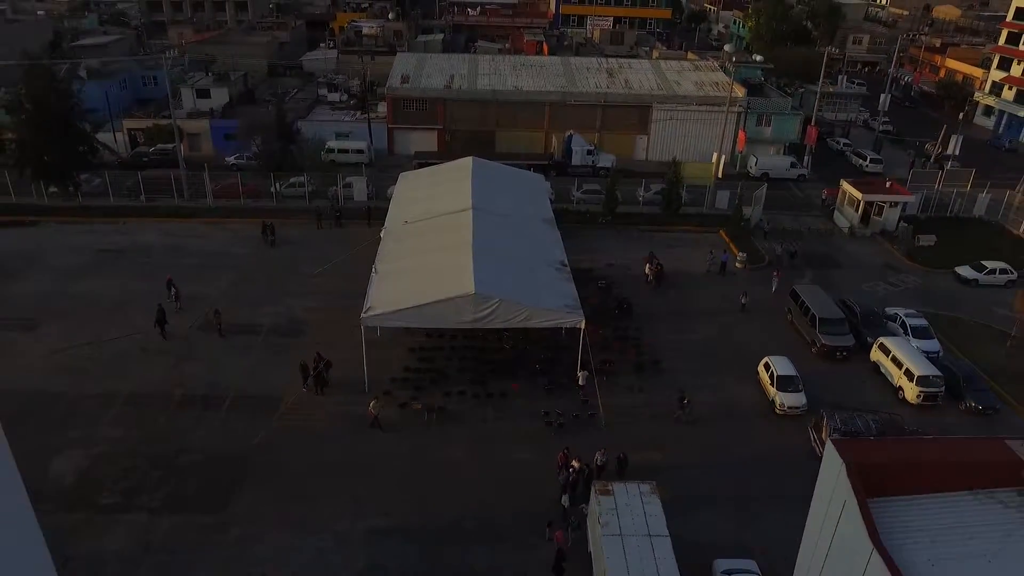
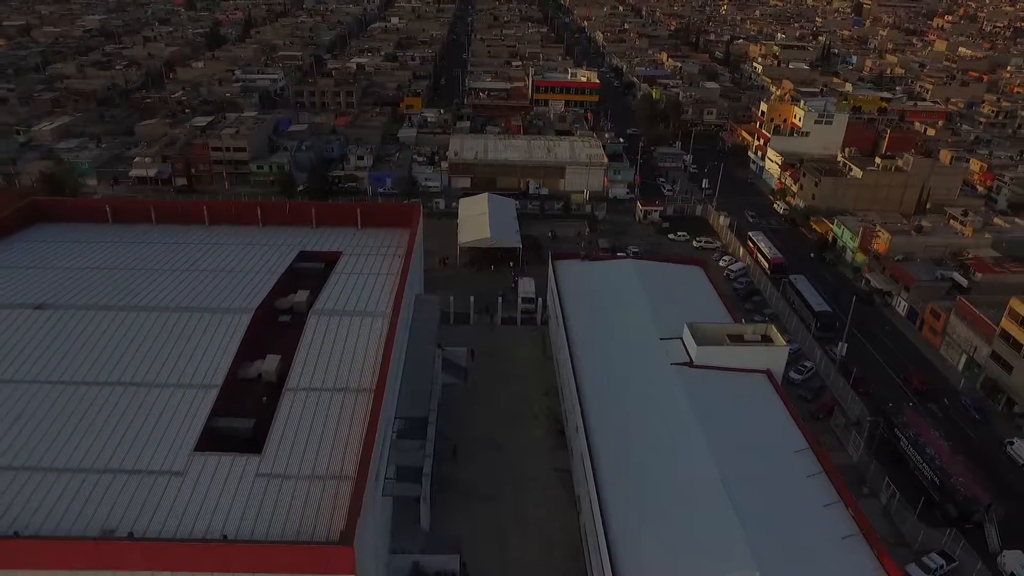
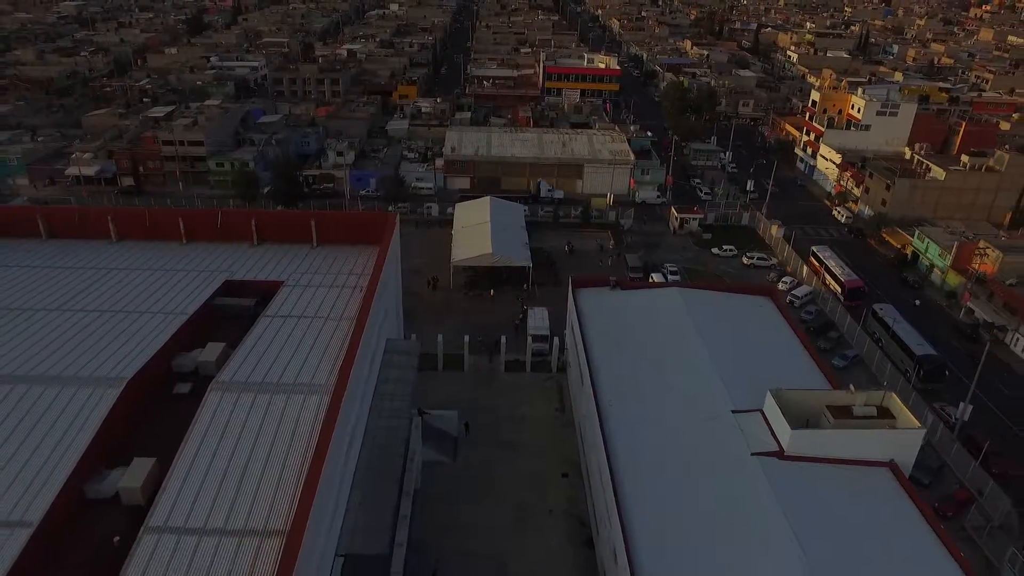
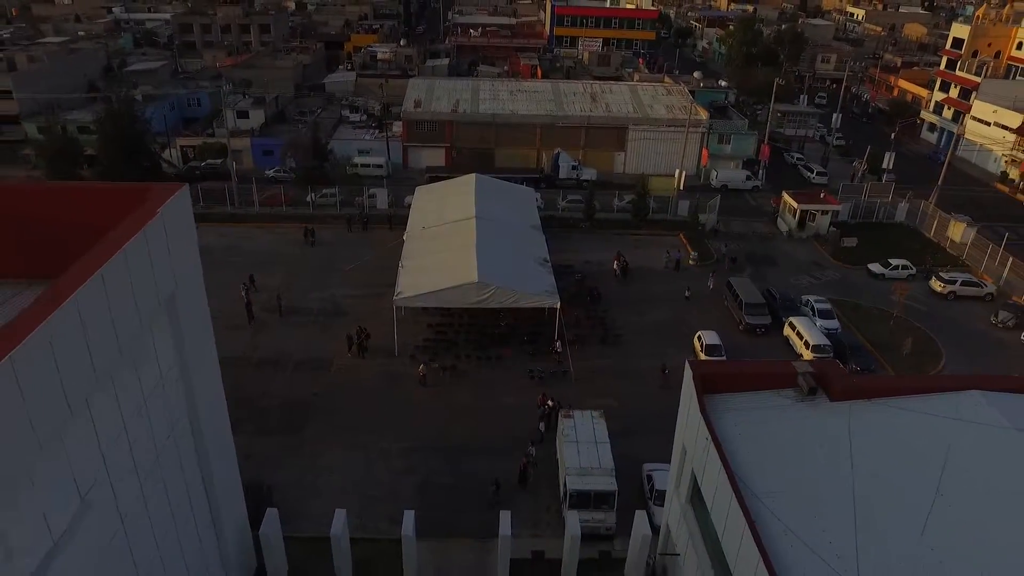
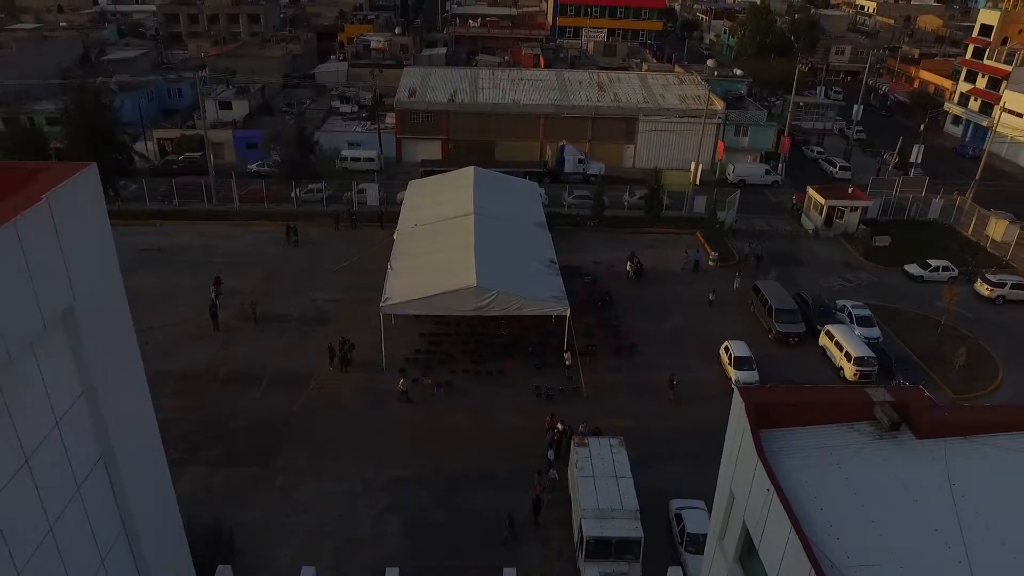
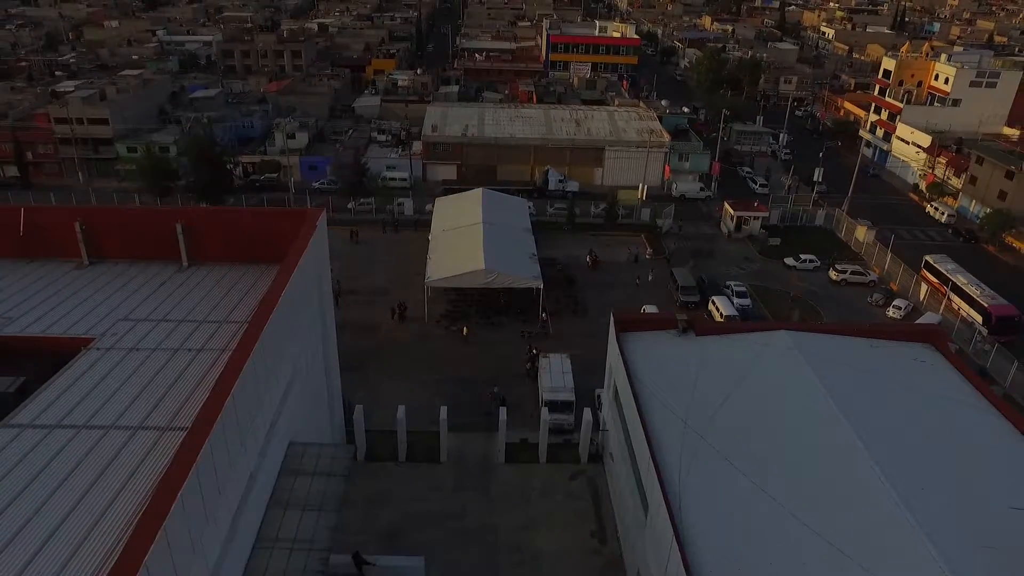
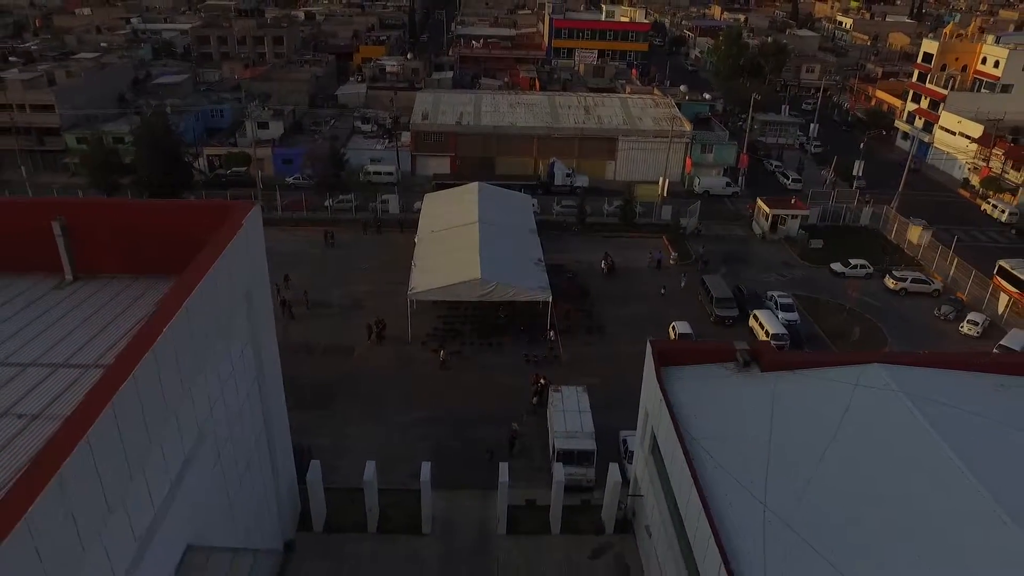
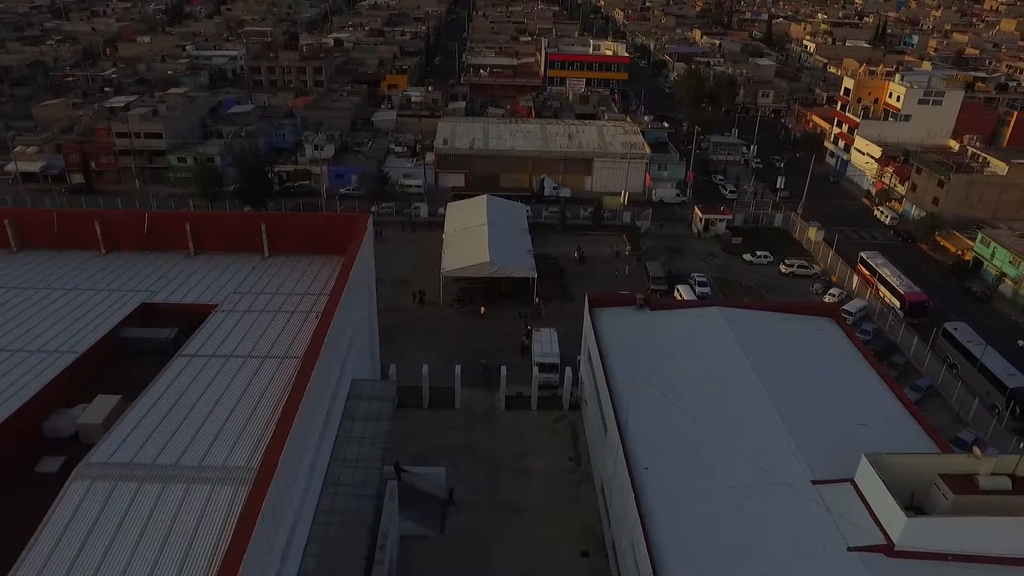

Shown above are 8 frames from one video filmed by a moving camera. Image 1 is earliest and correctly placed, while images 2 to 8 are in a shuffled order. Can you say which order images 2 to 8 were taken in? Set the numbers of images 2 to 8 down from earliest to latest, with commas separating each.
5, 4, 7, 6, 8, 3, 2
